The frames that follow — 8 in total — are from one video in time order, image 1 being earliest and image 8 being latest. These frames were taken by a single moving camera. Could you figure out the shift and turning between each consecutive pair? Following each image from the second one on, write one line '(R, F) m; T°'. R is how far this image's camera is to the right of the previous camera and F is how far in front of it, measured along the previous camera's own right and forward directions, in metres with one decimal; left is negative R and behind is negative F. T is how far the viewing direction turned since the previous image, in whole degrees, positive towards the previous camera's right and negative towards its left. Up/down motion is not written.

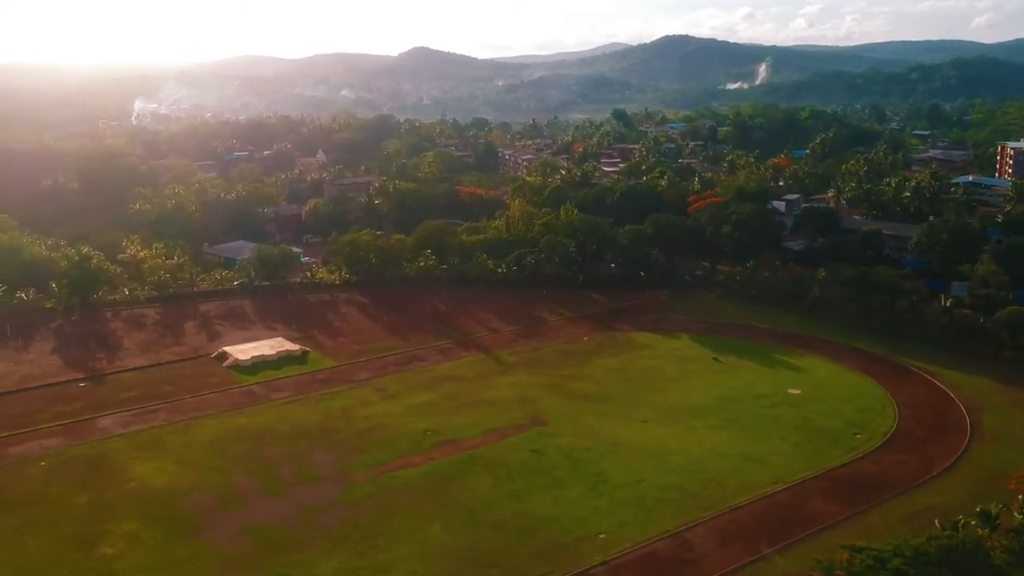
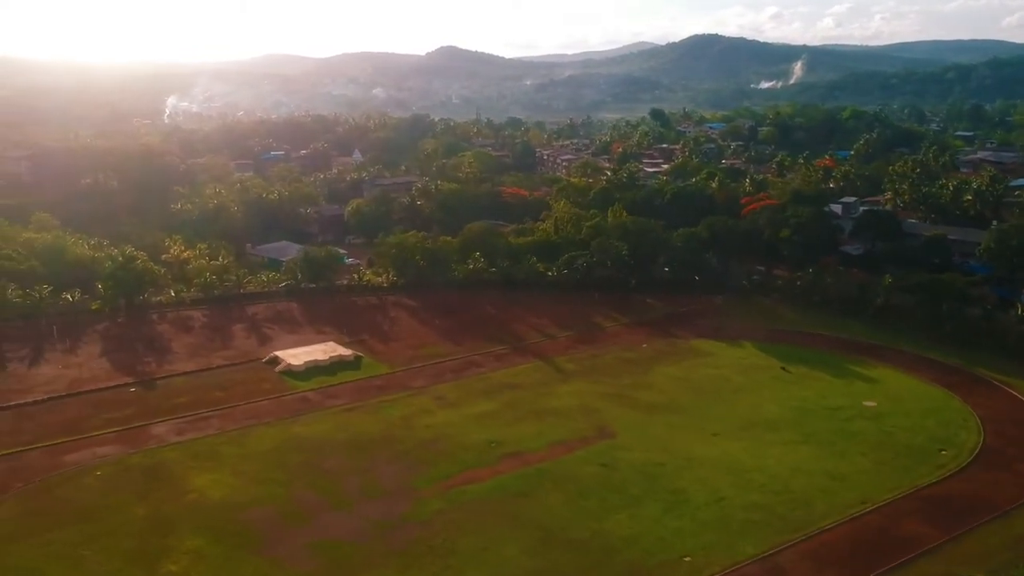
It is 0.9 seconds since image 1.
(-1.3, +1.2) m; -1°
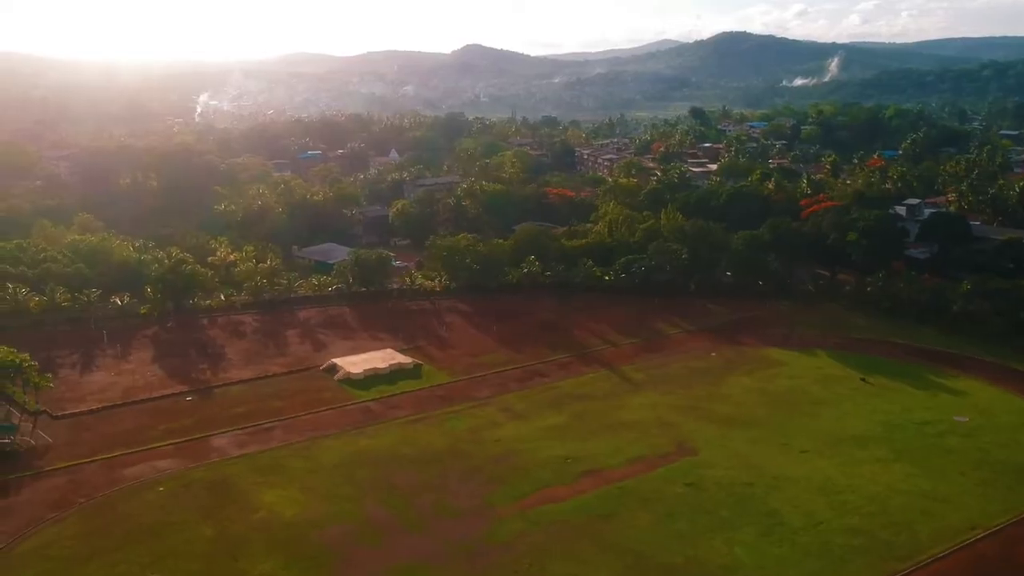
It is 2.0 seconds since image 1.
(-1.5, +1.4) m; -1°
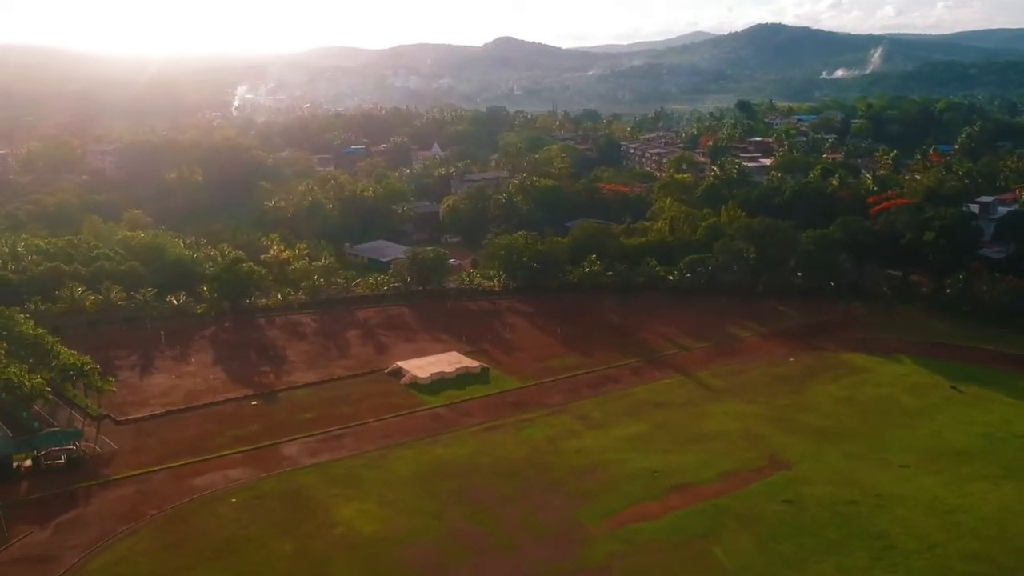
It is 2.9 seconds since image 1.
(-1.5, +1.3) m; -2°
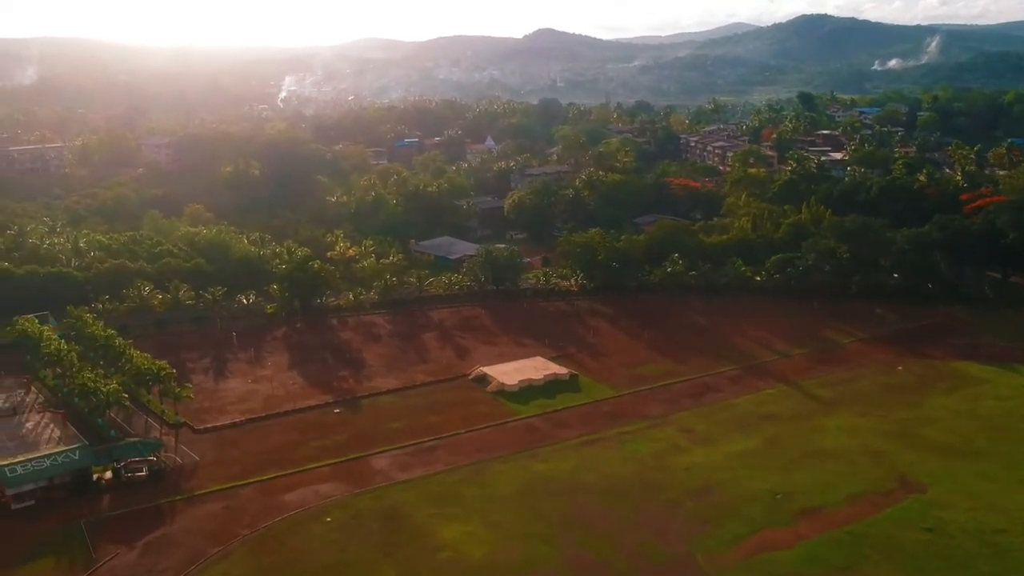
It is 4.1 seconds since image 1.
(-1.9, +1.9) m; -2°
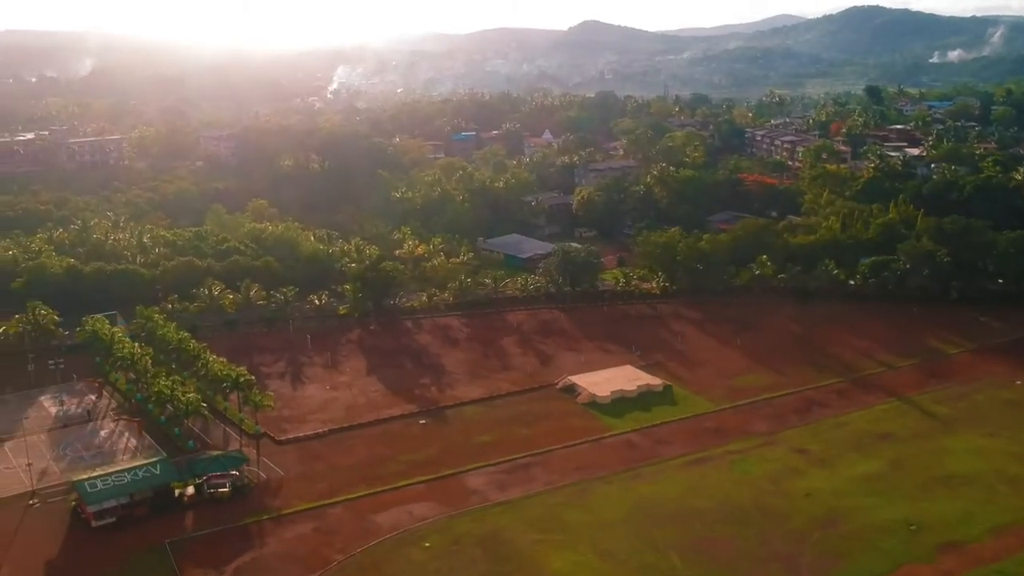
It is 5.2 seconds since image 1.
(-1.6, +1.8) m; -2°
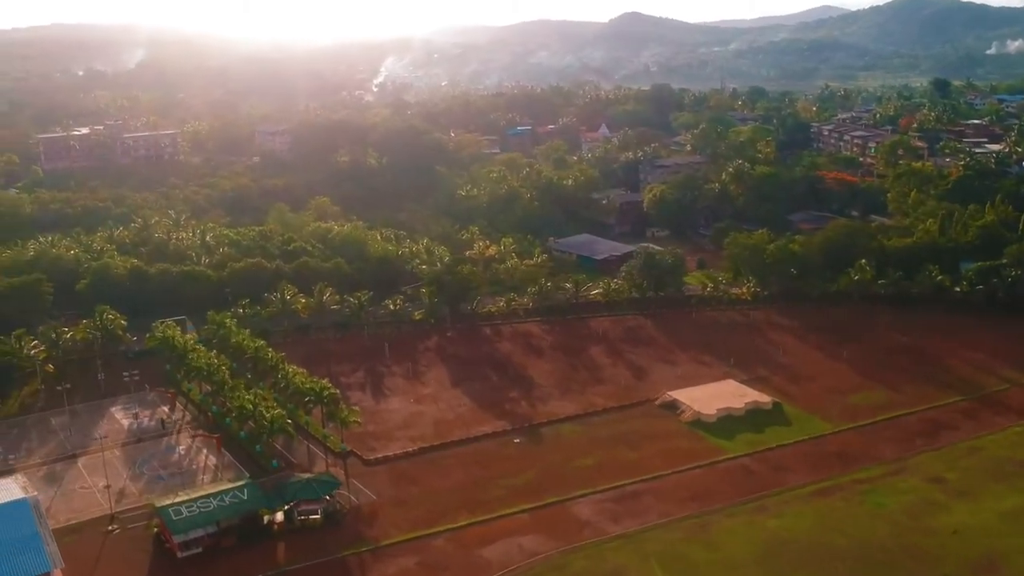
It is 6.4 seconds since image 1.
(-1.9, +2.1) m; -2°
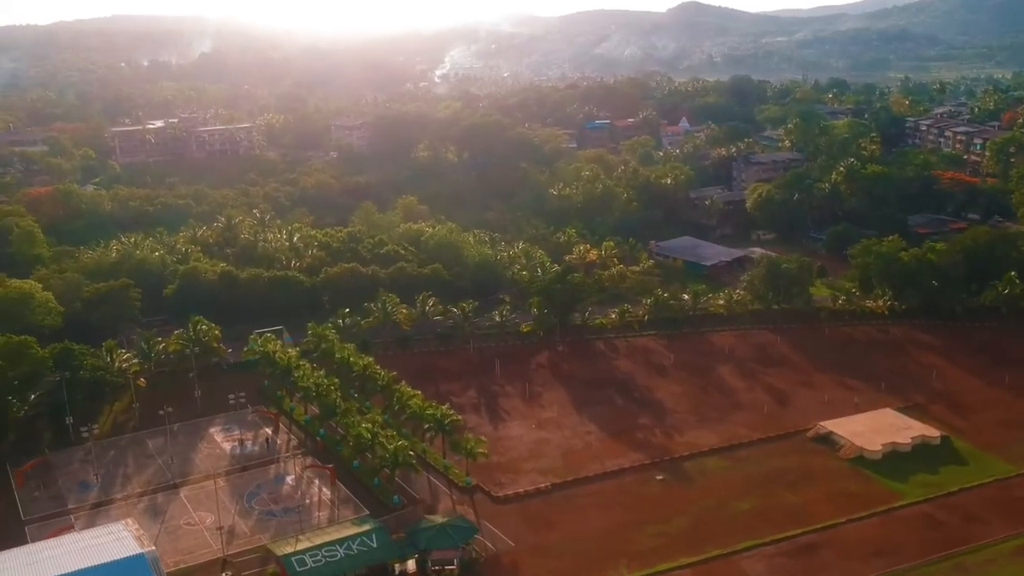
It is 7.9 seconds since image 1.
(-2.3, +2.8) m; -3°
